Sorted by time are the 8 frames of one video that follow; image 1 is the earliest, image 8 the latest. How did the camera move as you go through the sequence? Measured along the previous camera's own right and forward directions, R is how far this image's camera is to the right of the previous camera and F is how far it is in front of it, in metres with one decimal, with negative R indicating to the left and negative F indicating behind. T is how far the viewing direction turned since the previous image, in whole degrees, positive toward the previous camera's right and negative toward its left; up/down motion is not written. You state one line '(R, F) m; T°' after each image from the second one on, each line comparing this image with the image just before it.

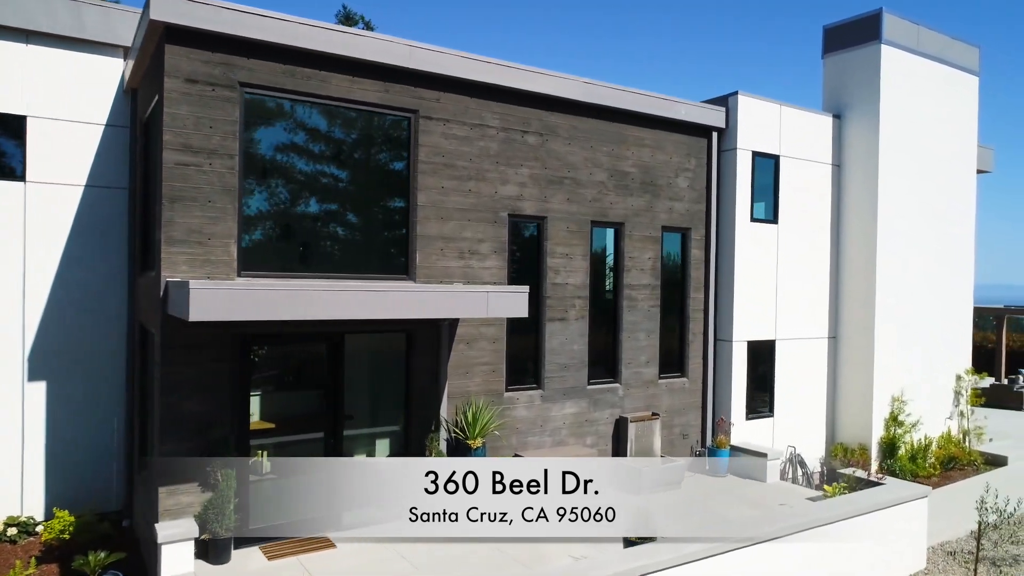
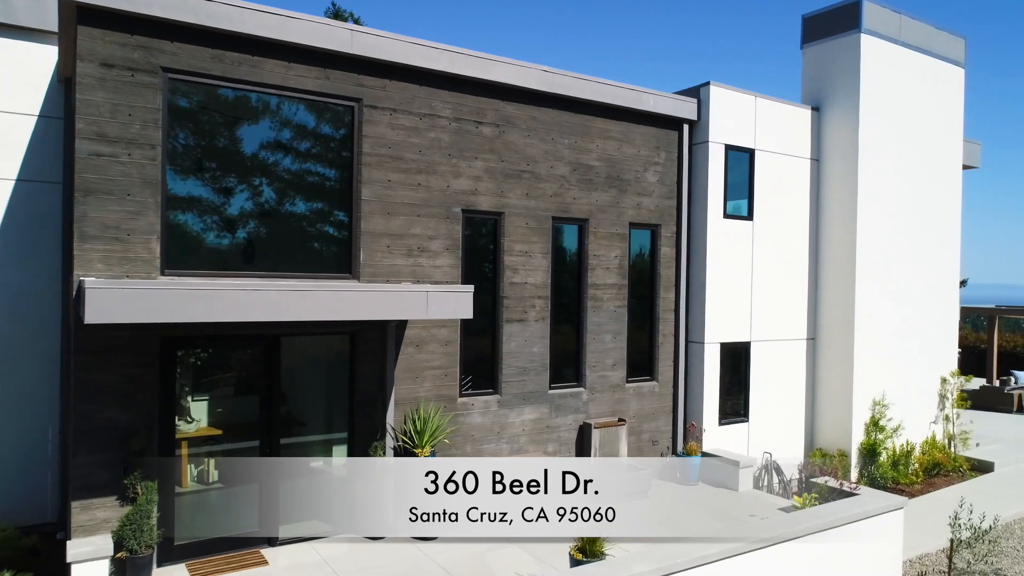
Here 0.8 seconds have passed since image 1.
(+0.3, +0.4) m; 0°
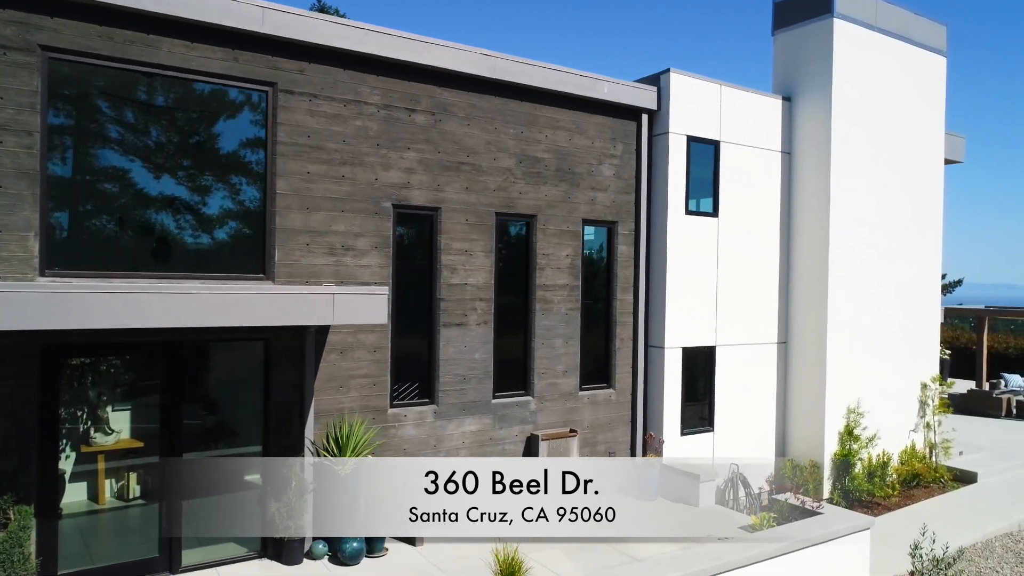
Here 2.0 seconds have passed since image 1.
(+0.4, +0.6) m; 0°
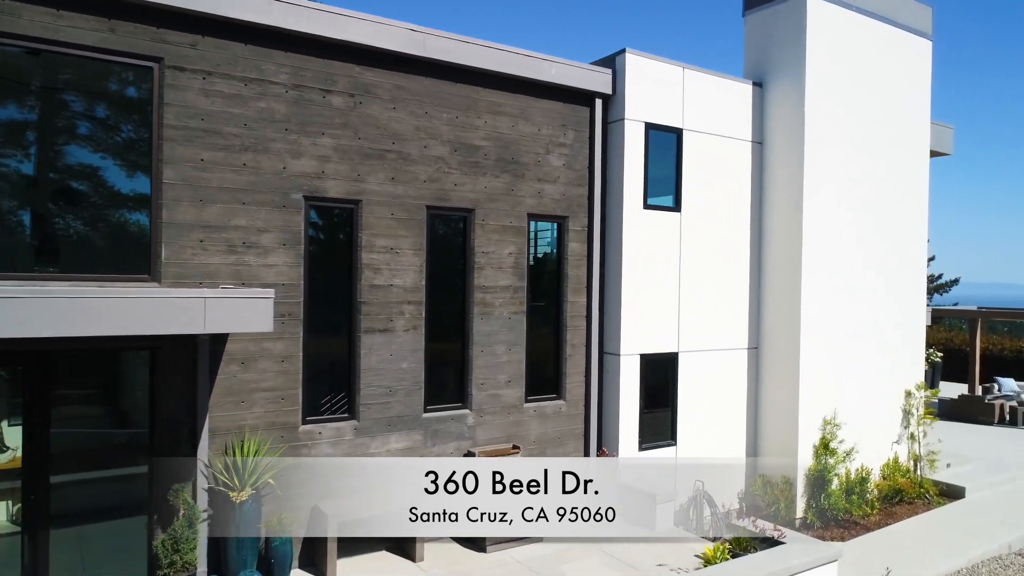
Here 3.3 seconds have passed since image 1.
(+0.4, +0.8) m; 0°
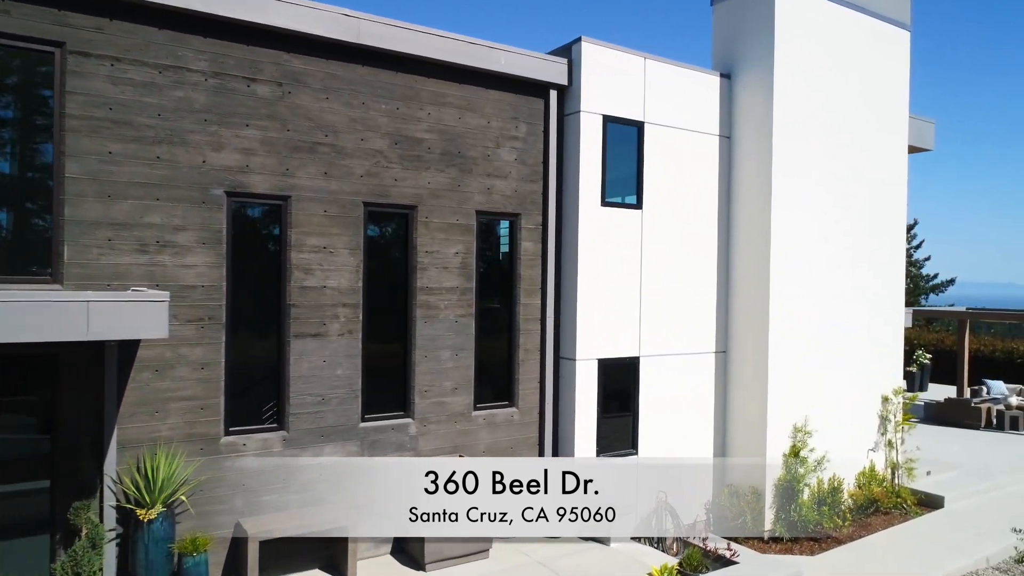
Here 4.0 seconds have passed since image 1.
(+0.4, +0.4) m; 0°
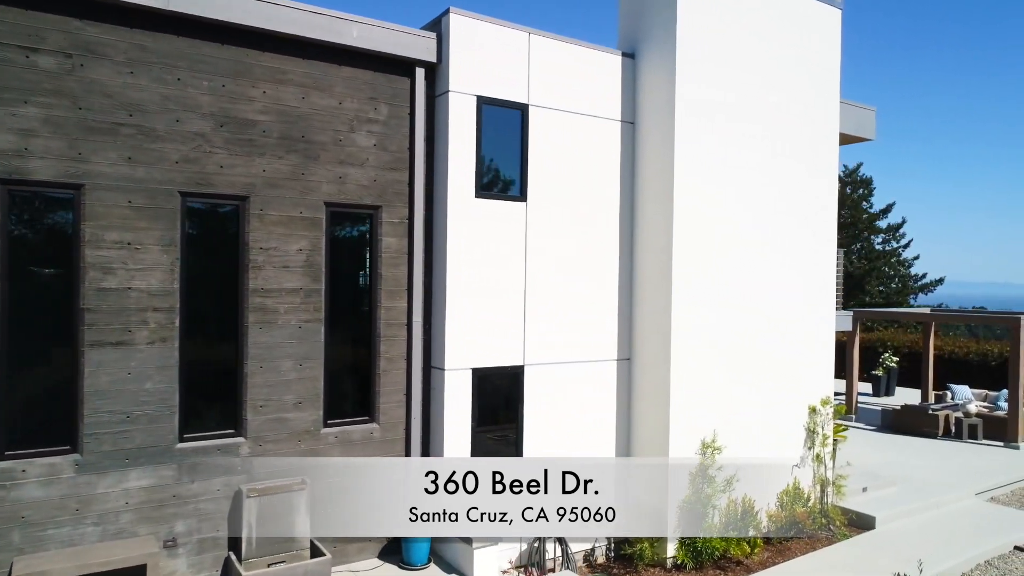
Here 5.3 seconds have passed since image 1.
(+0.9, +0.8) m; 0°
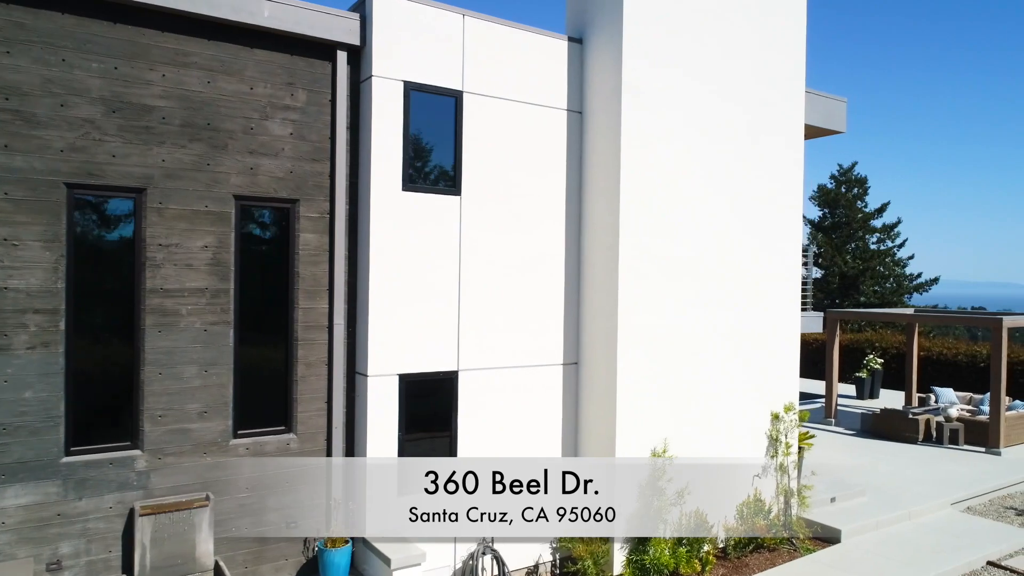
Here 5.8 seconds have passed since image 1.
(+0.4, +0.5) m; 0°
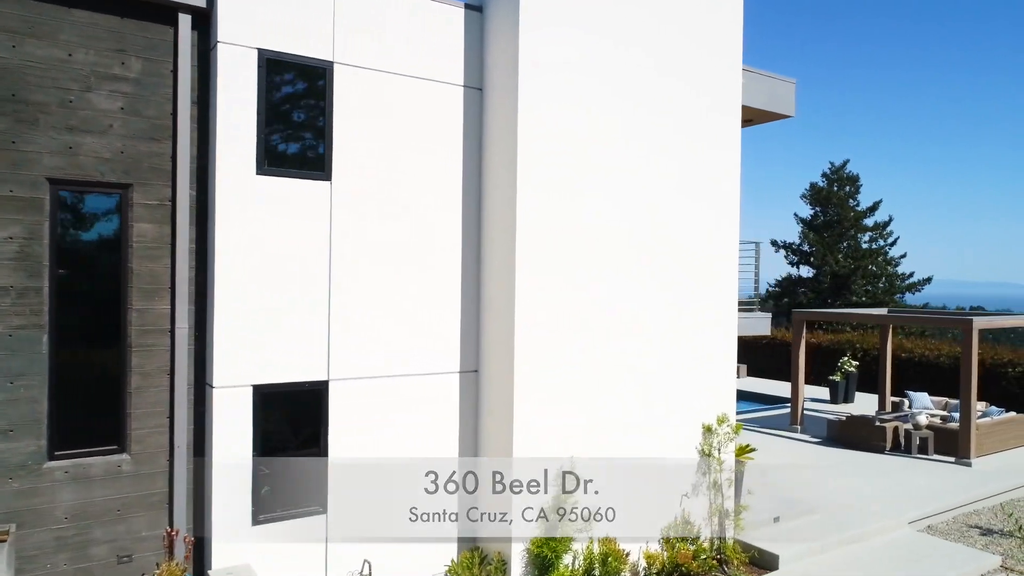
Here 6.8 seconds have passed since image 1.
(+0.7, +0.8) m; 0°
